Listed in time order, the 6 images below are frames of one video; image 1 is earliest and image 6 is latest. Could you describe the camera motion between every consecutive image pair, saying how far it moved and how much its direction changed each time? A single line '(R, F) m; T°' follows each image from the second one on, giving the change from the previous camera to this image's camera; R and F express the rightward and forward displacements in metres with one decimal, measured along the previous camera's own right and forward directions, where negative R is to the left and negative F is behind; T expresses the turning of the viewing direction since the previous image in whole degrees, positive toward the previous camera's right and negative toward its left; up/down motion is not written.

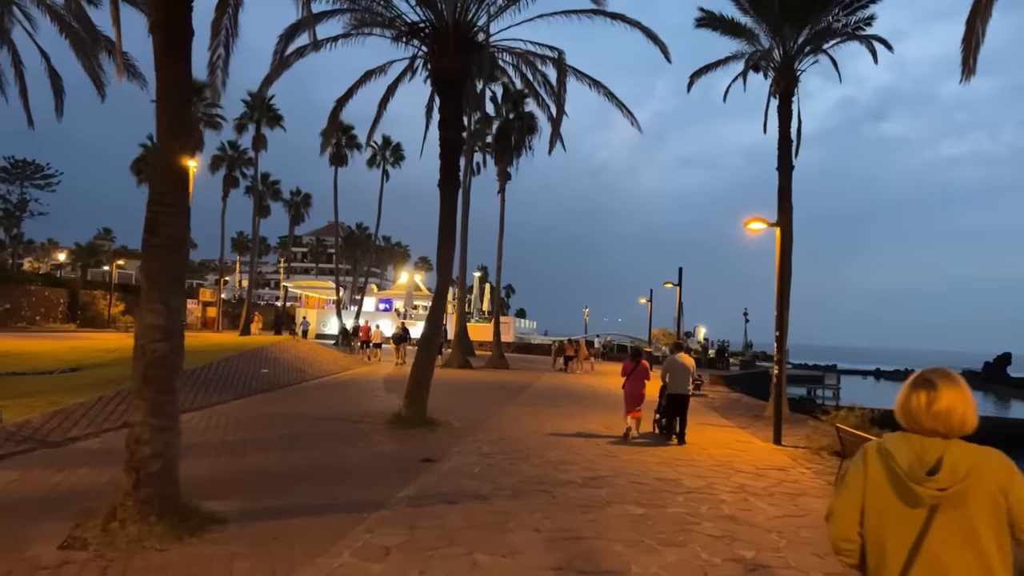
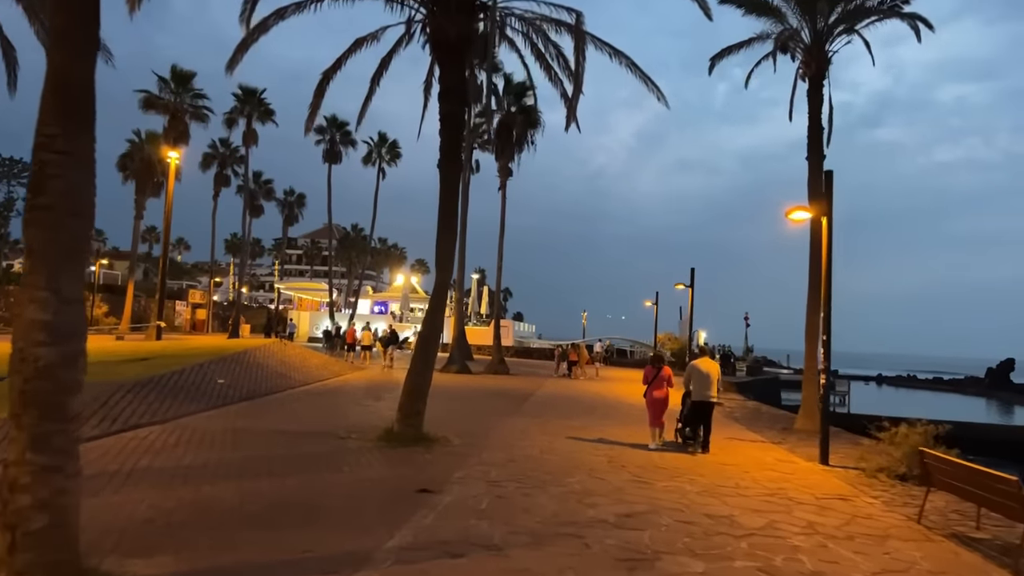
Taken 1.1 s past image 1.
(-0.2, +1.7) m; 0°
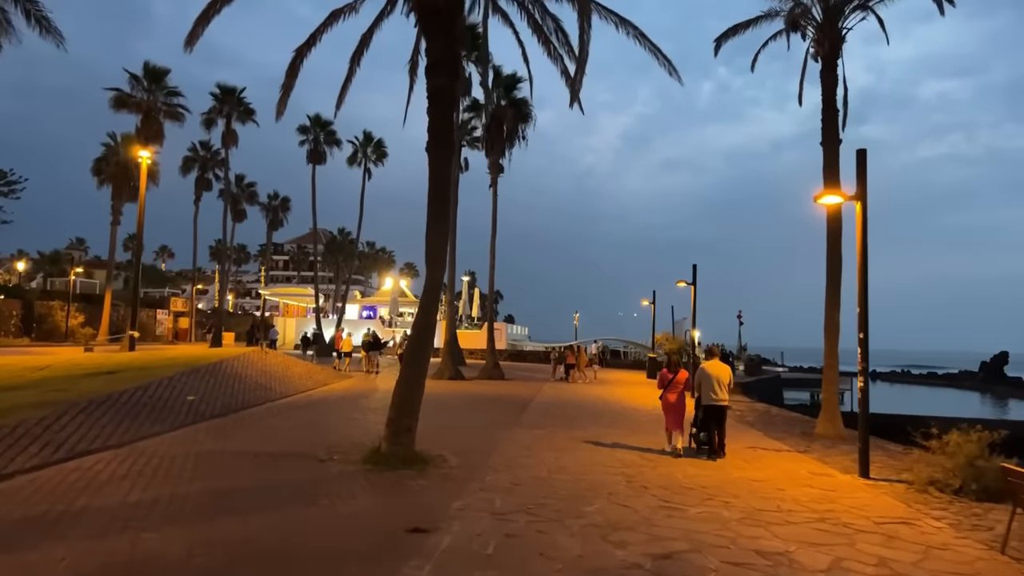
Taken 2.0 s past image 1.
(-0.2, +1.3) m; +1°
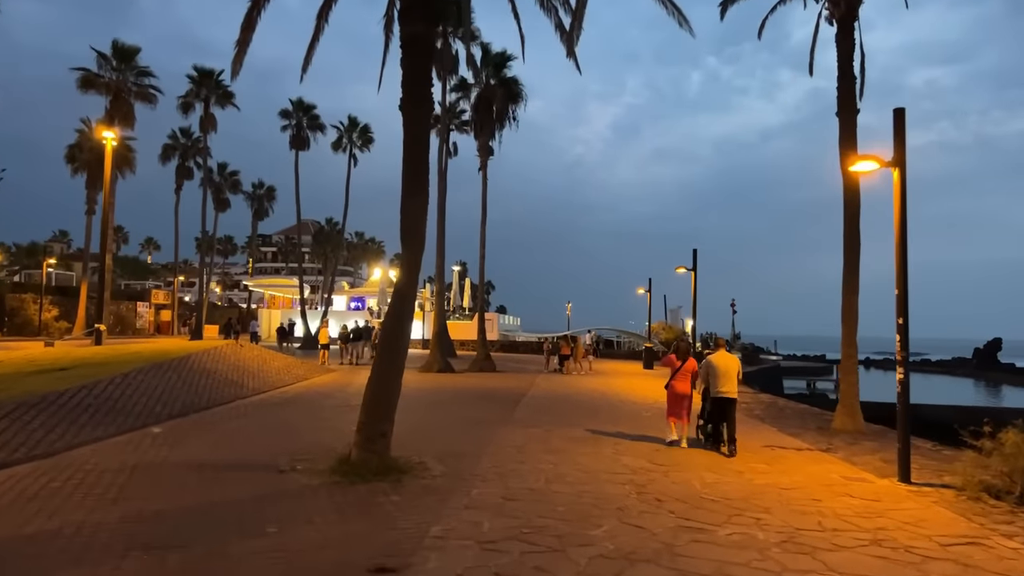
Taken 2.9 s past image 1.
(0.0, +1.4) m; +1°
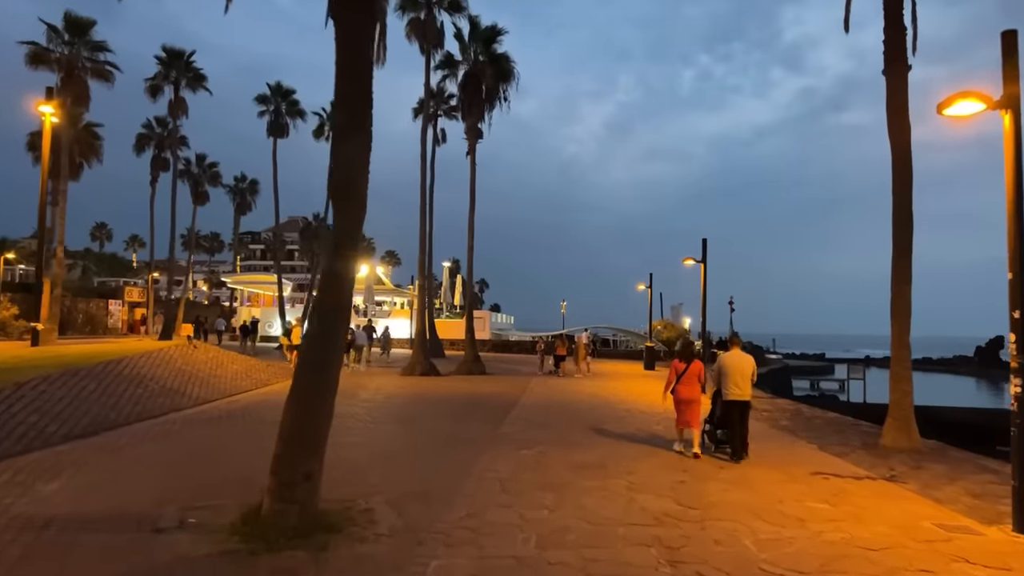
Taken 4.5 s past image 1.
(+0.1, +2.4) m; 0°
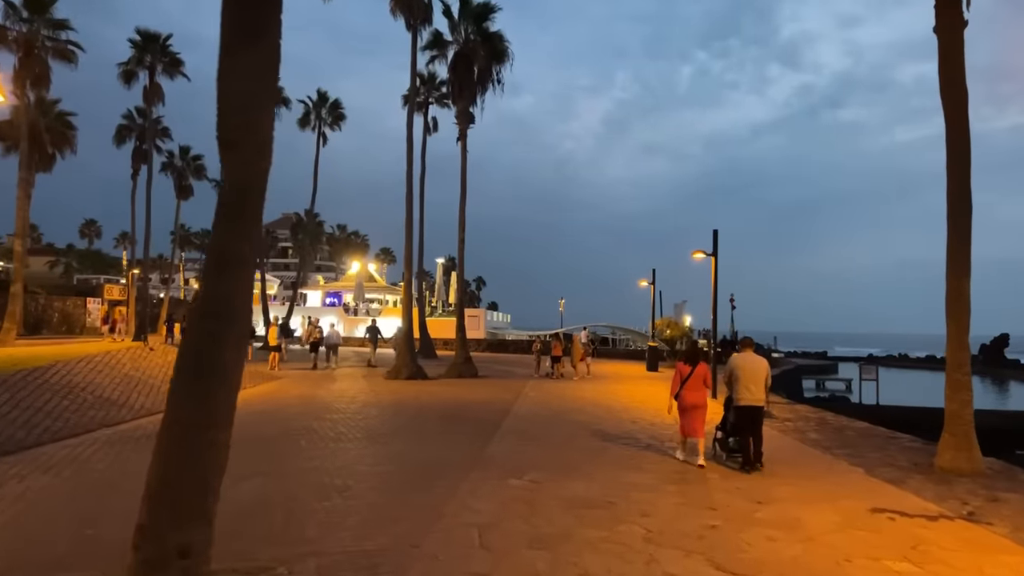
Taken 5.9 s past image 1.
(+0.1, +1.9) m; 0°
